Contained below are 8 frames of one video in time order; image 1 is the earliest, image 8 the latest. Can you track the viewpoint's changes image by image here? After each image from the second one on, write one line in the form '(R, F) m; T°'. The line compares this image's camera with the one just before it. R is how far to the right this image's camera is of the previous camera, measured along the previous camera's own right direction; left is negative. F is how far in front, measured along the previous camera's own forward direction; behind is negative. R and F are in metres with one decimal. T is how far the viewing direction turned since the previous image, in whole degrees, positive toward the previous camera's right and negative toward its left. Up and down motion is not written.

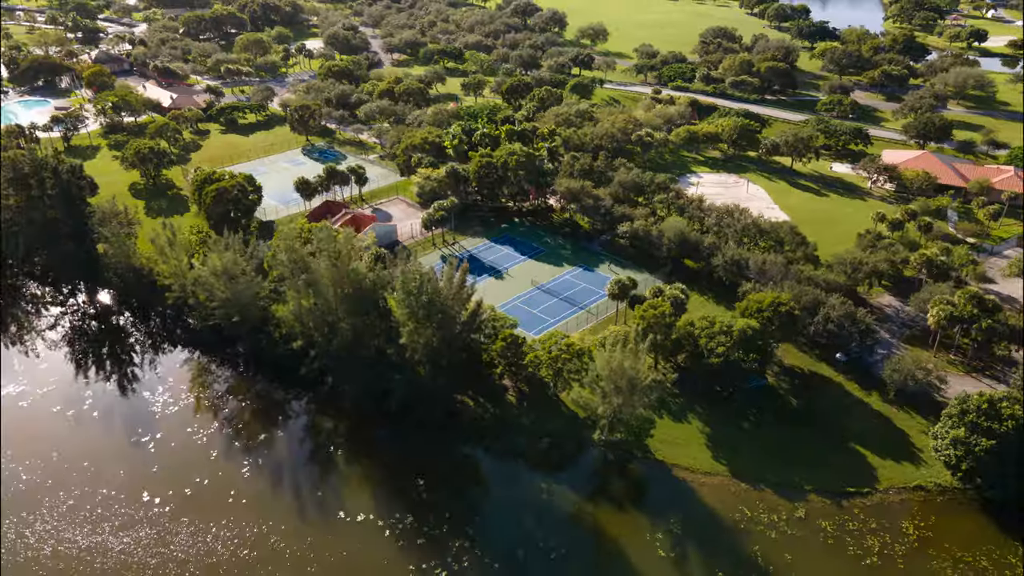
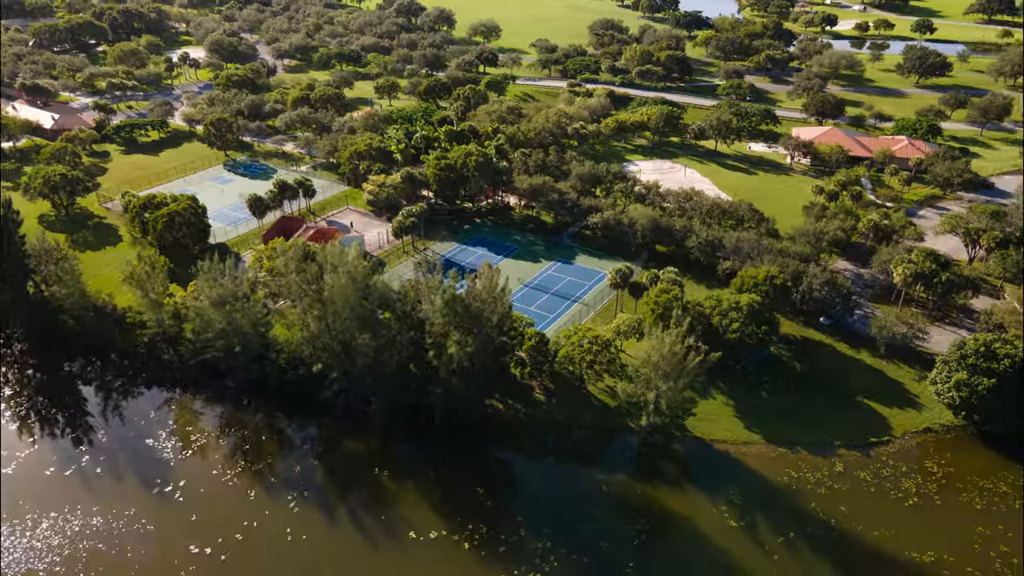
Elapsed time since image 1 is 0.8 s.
(-7.7, +0.6) m; +10°
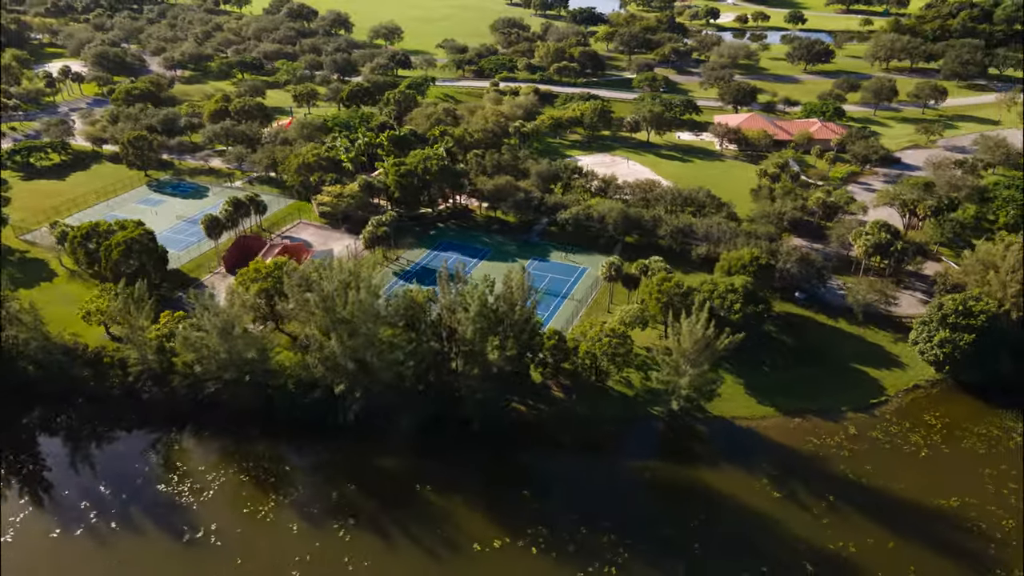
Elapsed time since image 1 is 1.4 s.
(-6.6, +0.7) m; +9°
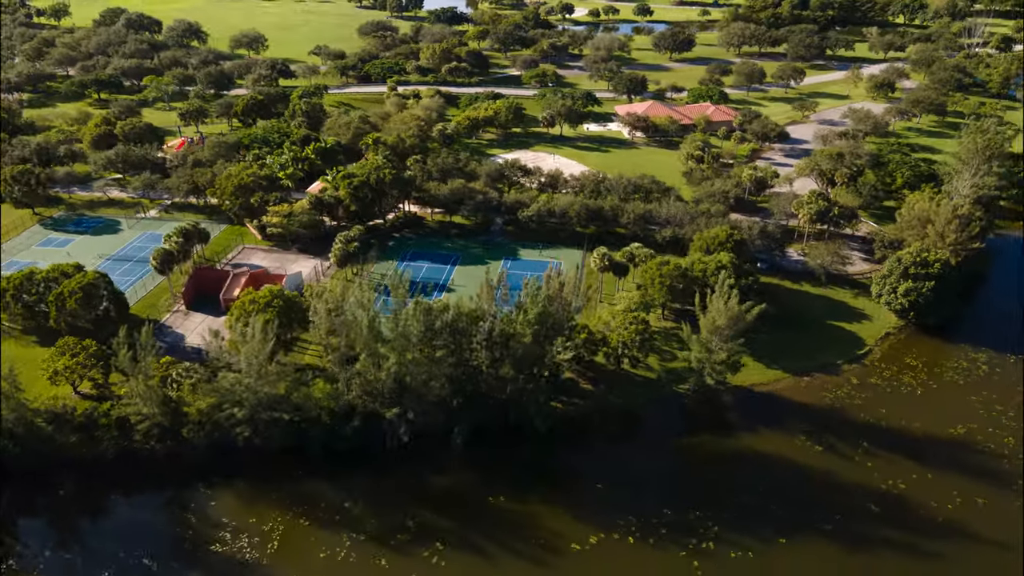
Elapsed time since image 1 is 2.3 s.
(-9.2, +1.0) m; +12°
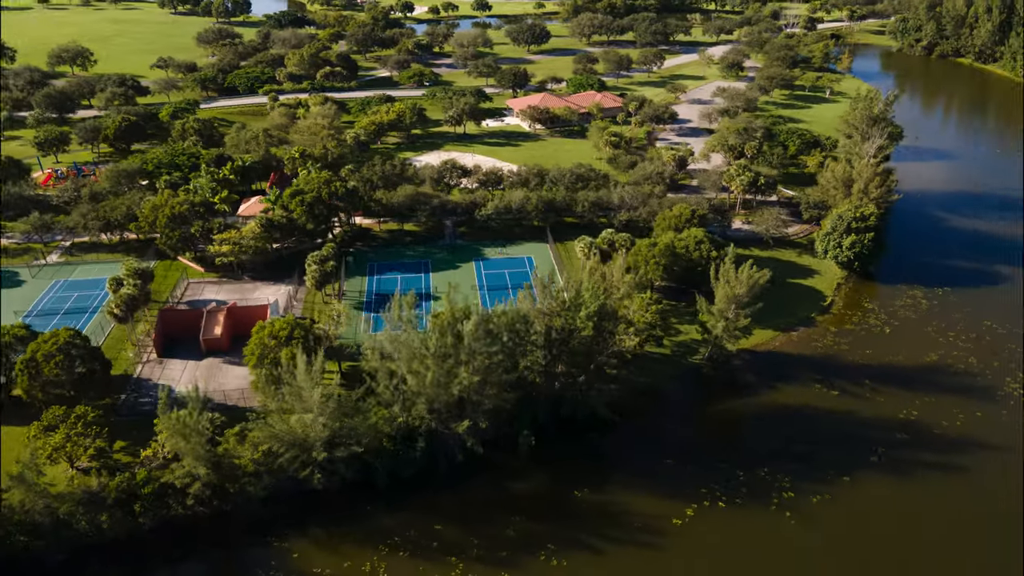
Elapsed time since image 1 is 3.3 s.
(-10.4, +1.2) m; +13°
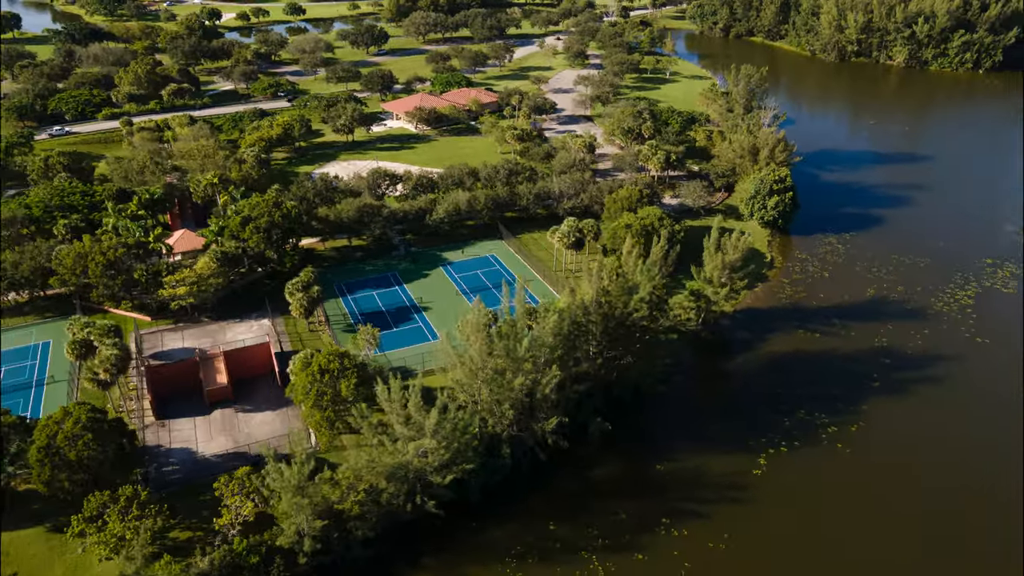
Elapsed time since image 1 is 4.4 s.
(-11.6, +1.3) m; +15°
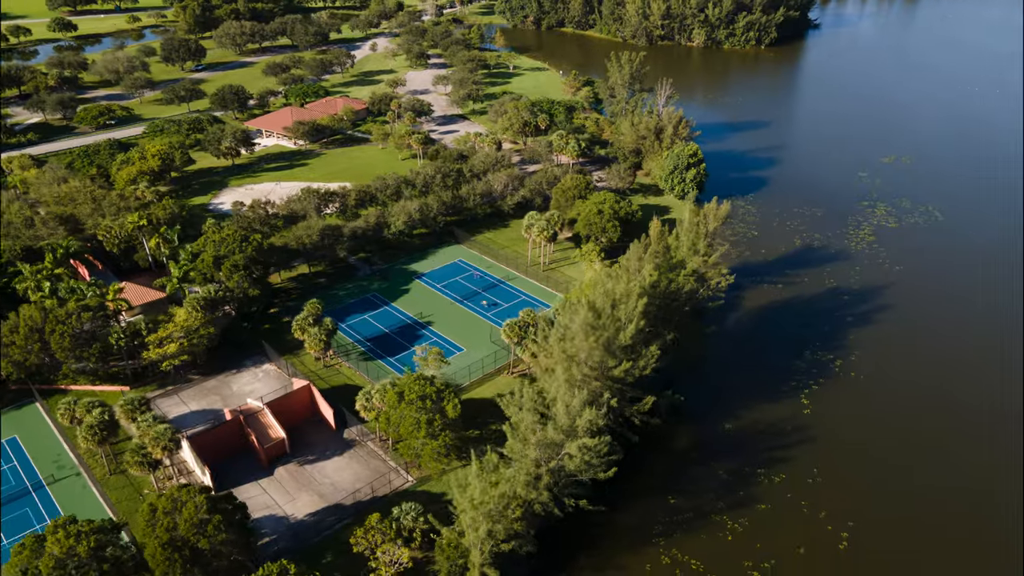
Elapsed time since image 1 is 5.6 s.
(-13.0, +1.6) m; +16°
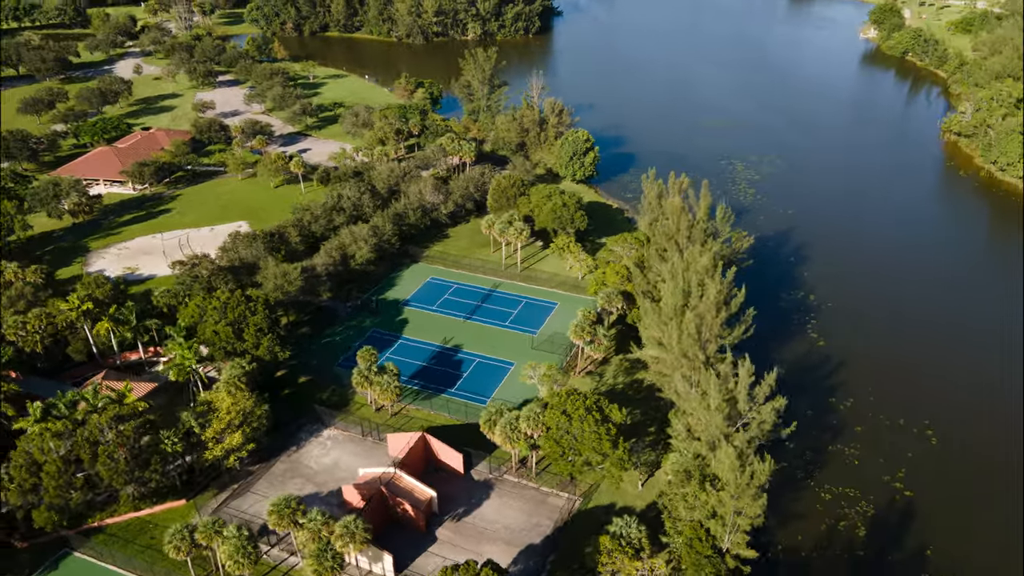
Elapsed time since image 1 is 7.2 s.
(-16.9, +3.6) m; +21°
